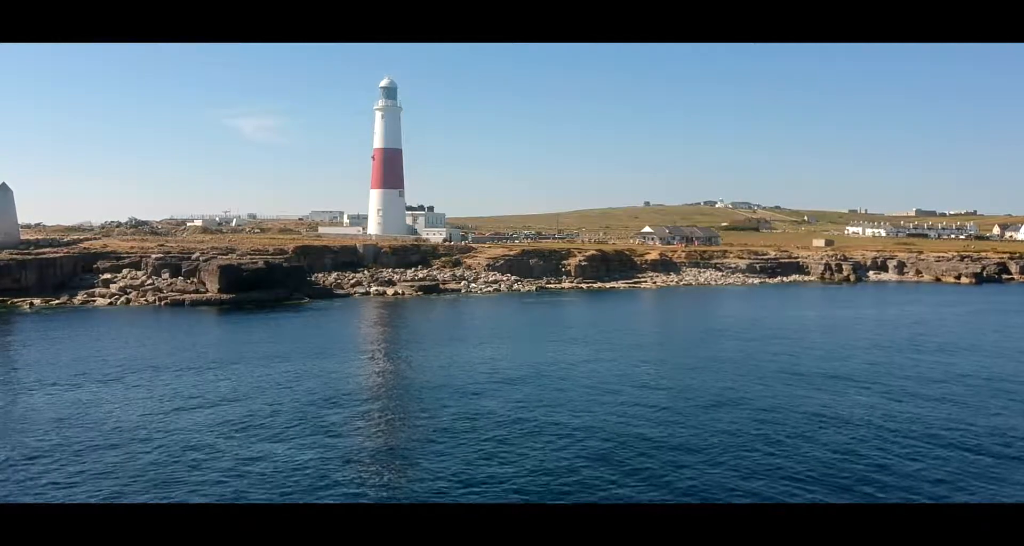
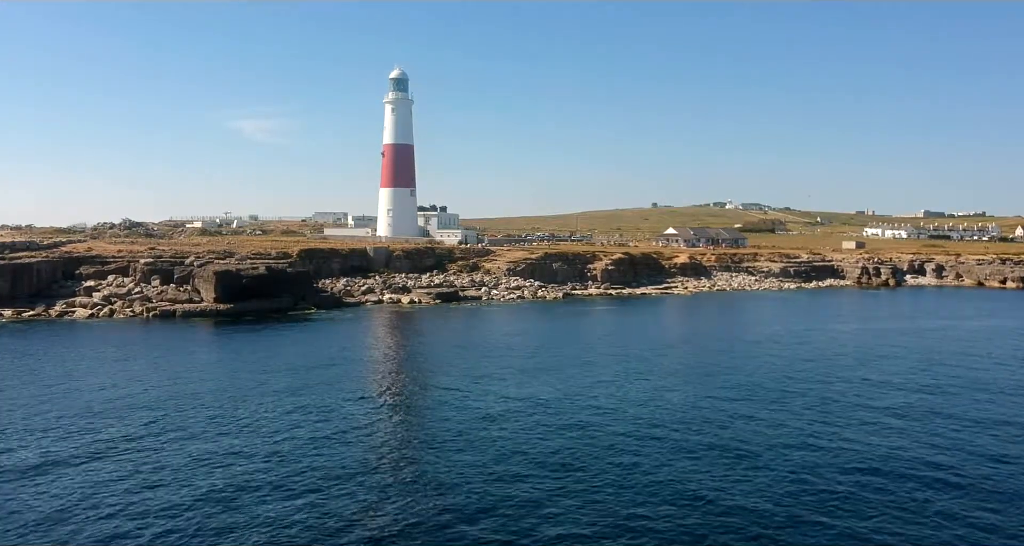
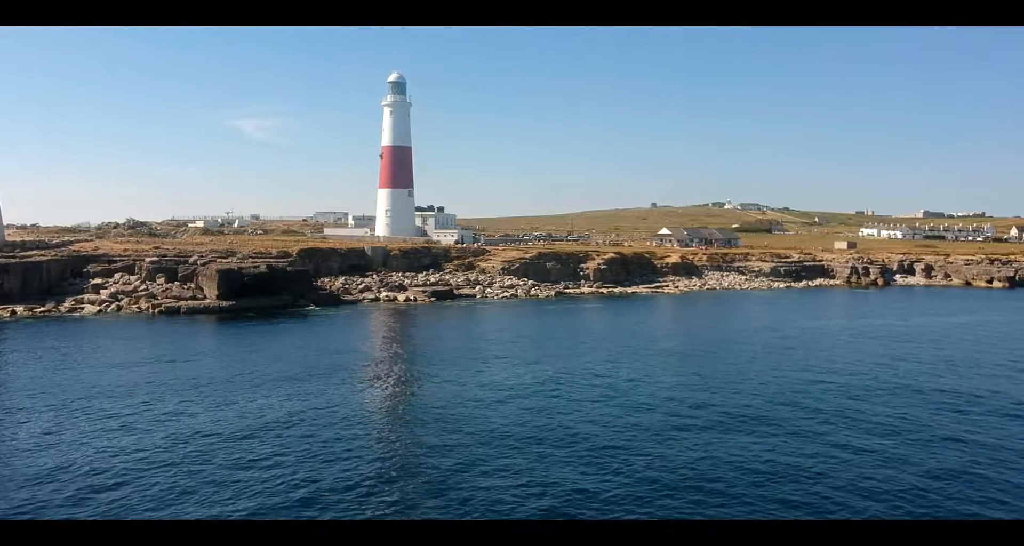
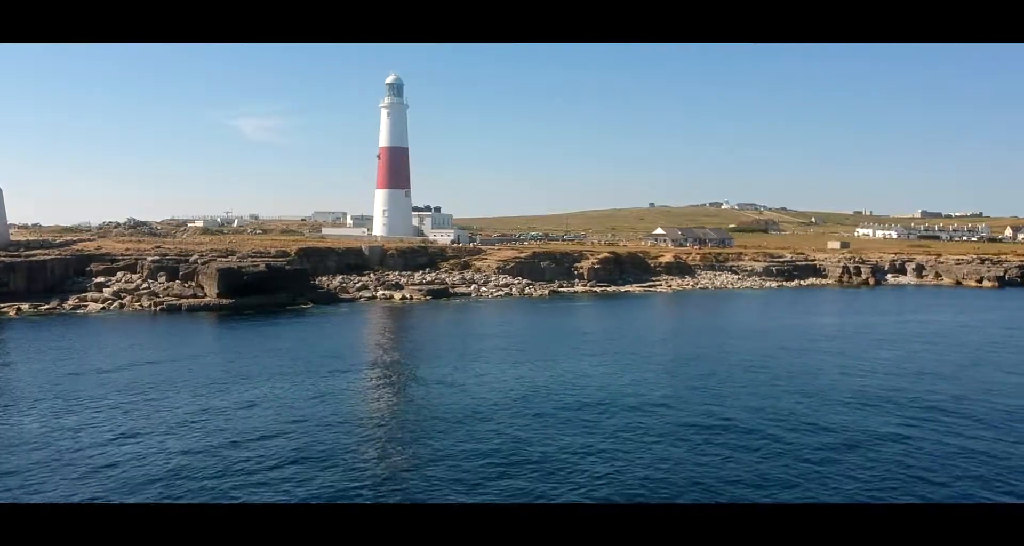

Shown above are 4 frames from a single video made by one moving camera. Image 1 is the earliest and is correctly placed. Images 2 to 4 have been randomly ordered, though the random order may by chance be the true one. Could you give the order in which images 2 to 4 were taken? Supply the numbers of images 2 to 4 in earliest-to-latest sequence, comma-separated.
4, 3, 2
